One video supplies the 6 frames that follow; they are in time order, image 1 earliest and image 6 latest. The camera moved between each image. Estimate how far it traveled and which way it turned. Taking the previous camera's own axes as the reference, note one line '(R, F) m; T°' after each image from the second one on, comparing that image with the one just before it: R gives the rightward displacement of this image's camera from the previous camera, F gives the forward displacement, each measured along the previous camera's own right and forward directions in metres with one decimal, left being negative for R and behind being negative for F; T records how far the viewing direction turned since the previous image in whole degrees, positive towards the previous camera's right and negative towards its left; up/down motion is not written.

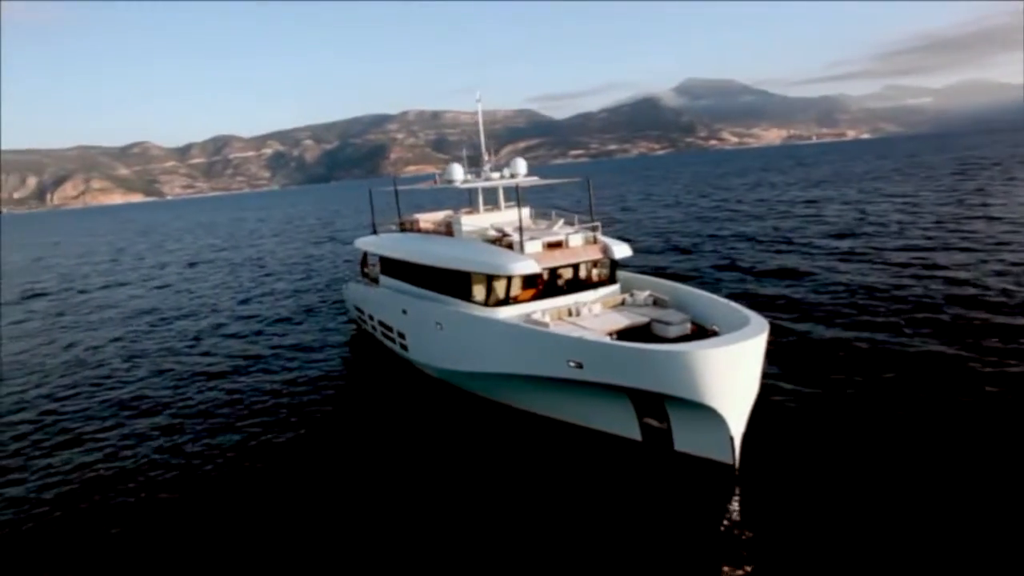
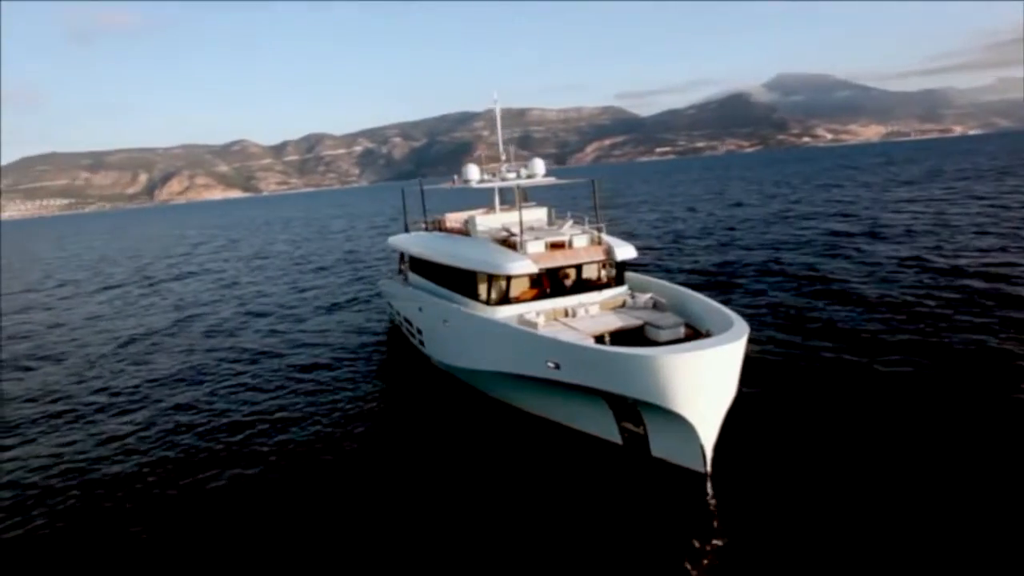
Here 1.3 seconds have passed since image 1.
(+2.1, -0.1) m; -6°
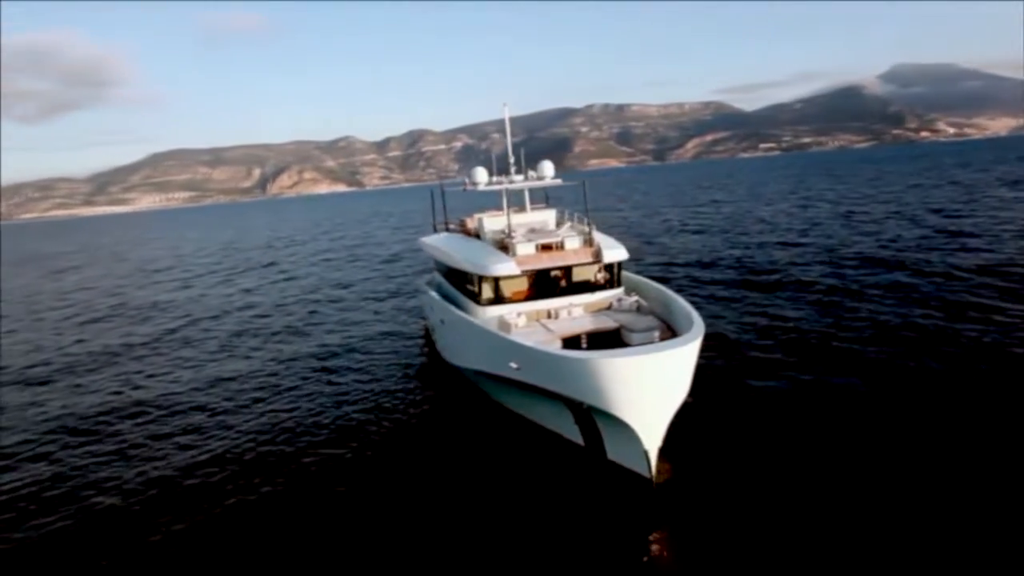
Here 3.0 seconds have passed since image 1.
(+2.8, -0.3) m; -7°
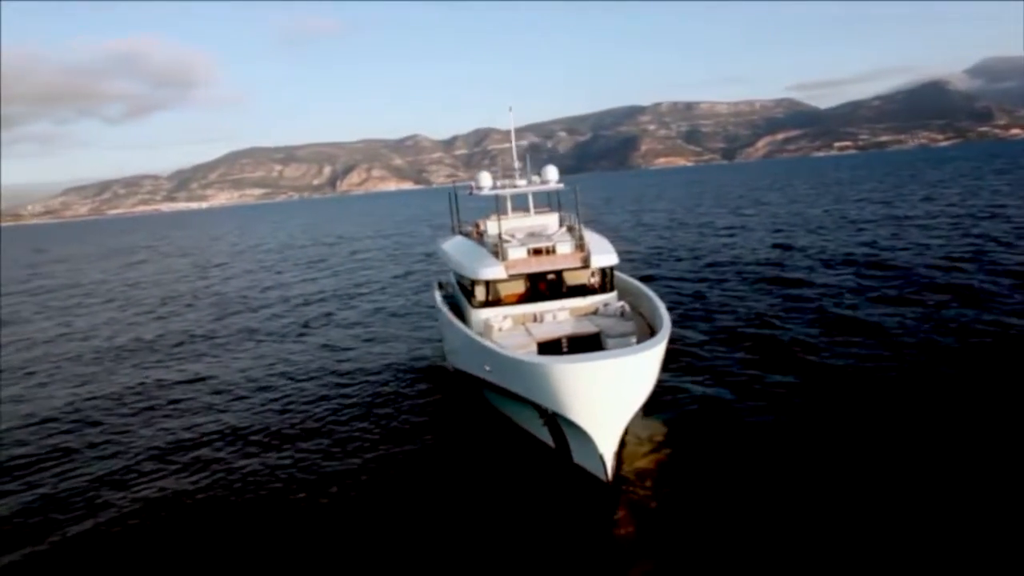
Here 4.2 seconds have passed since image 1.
(+2.0, -0.4) m; -5°
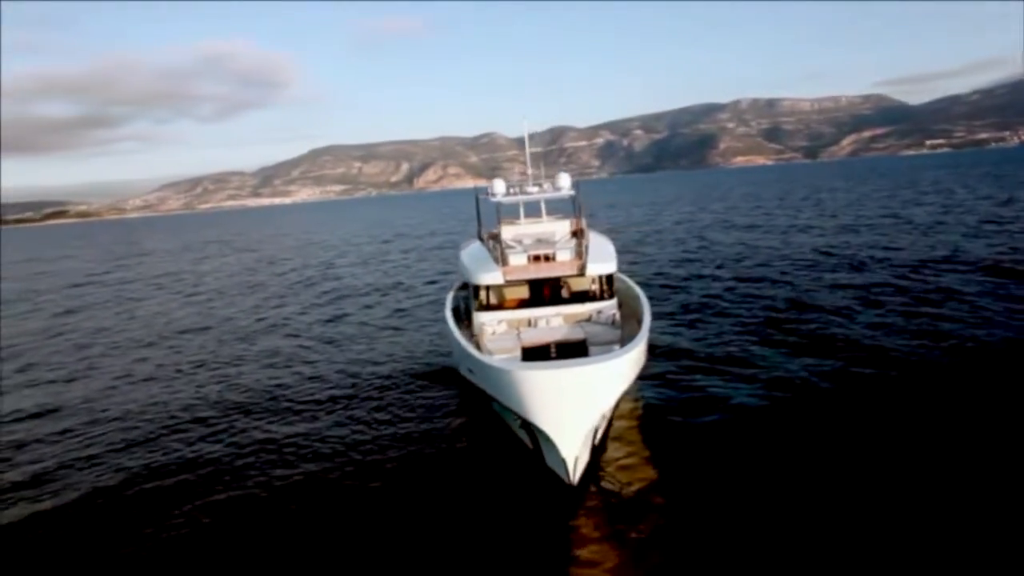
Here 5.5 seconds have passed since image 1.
(+2.0, -0.6) m; -6°
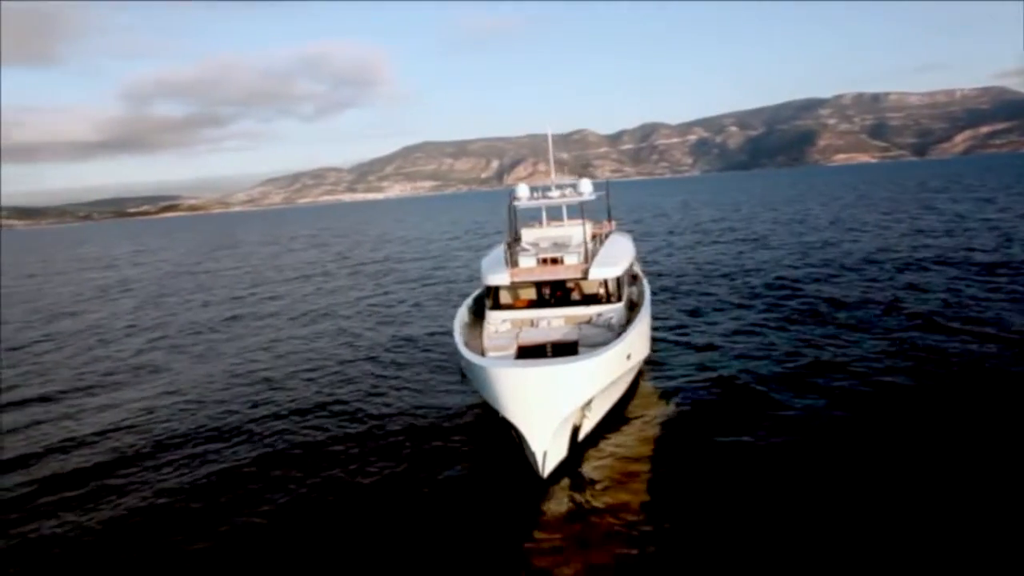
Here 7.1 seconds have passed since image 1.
(+2.3, -0.8) m; -7°
